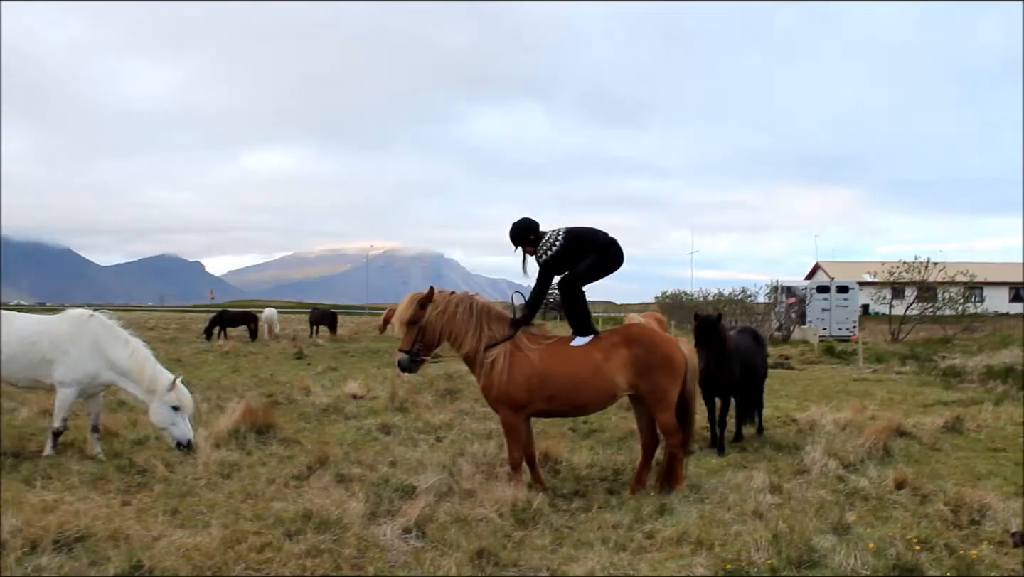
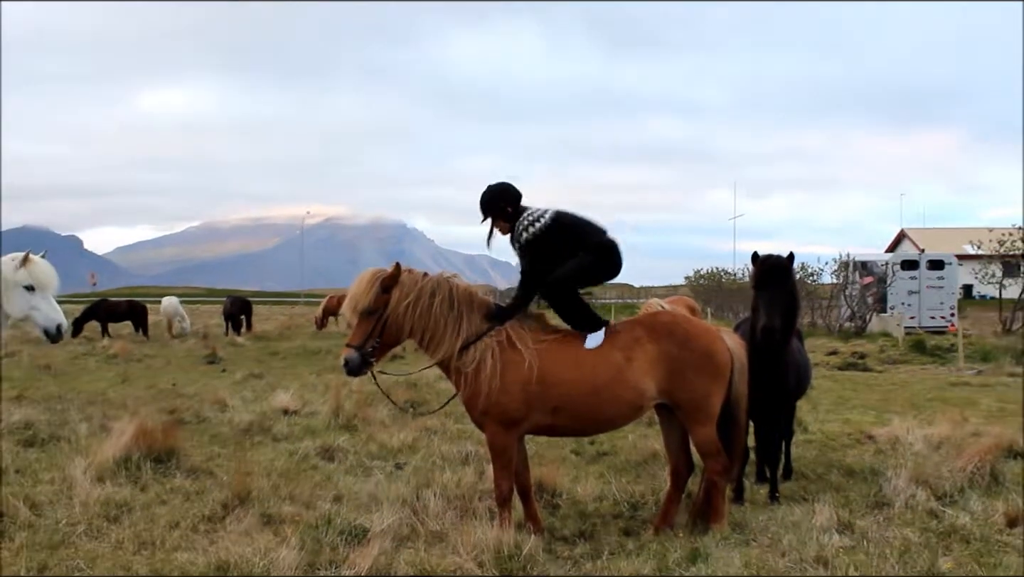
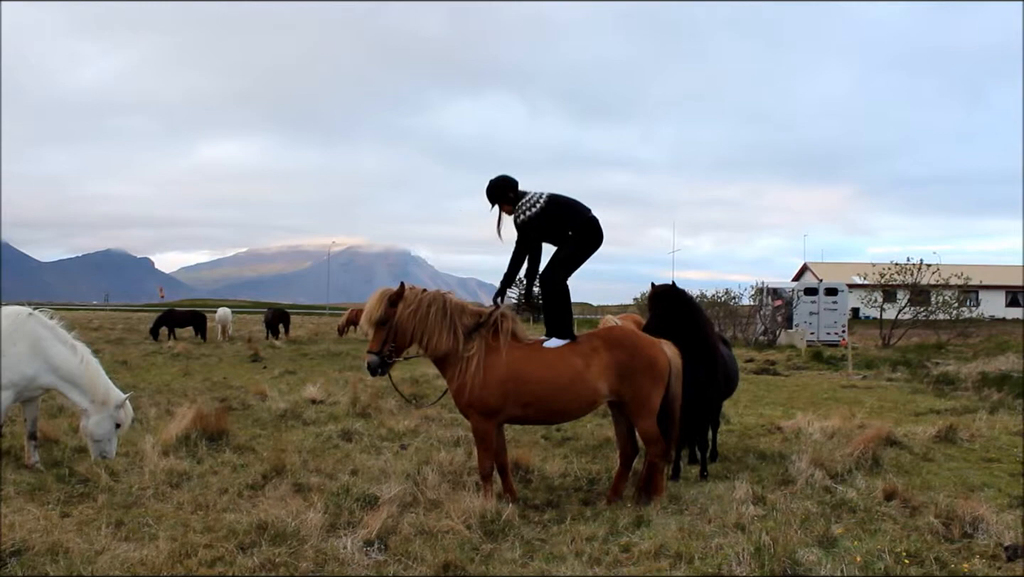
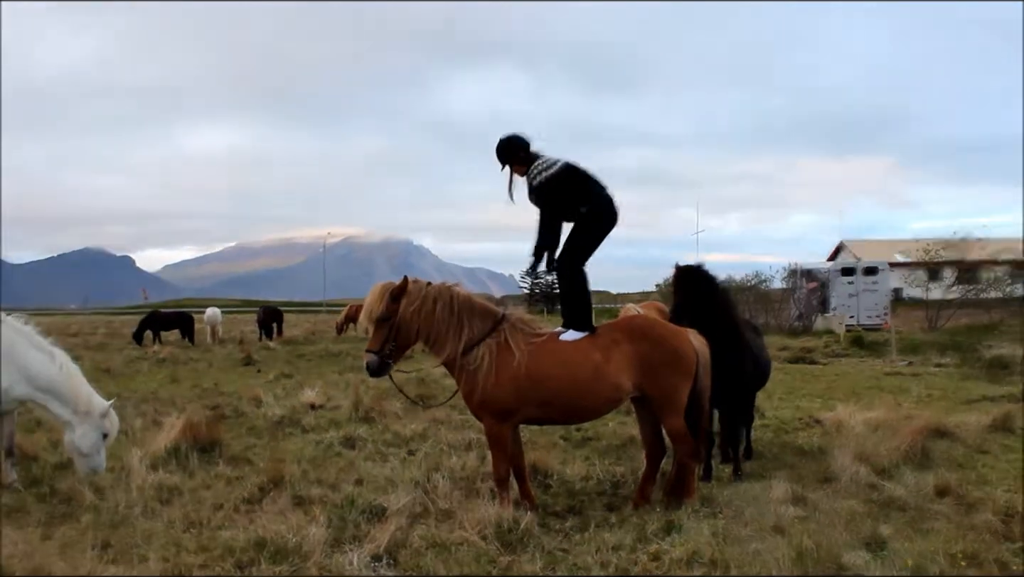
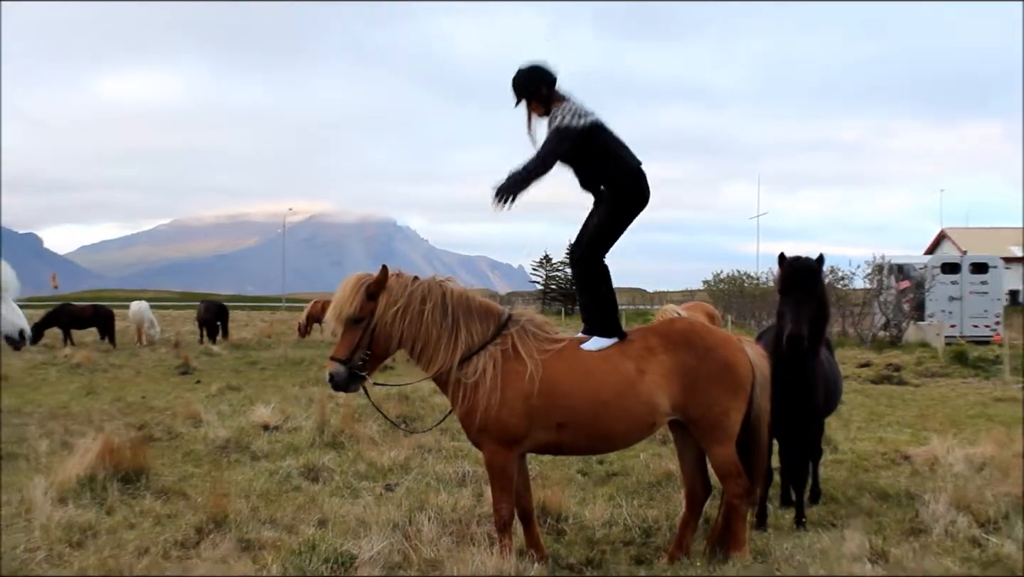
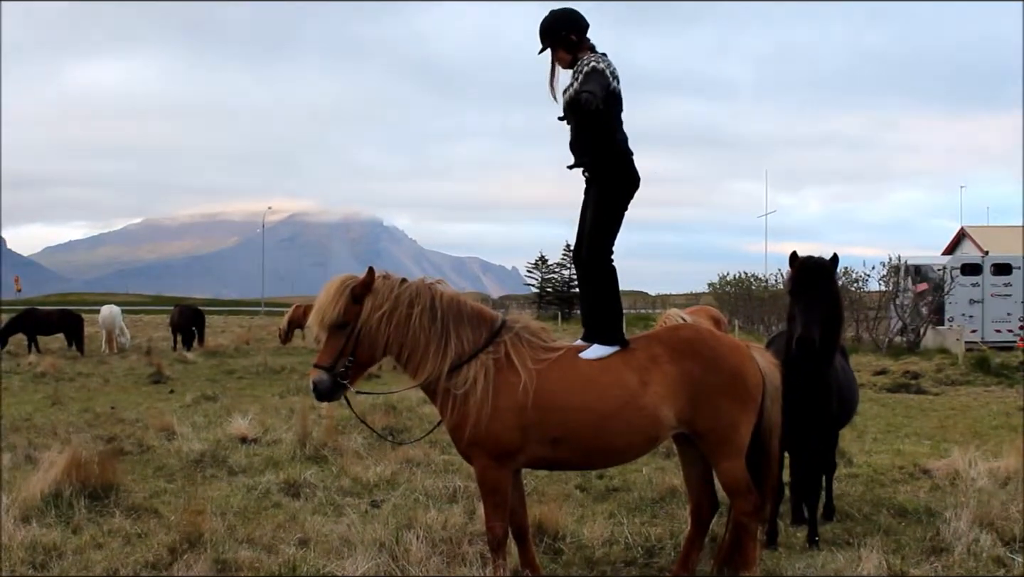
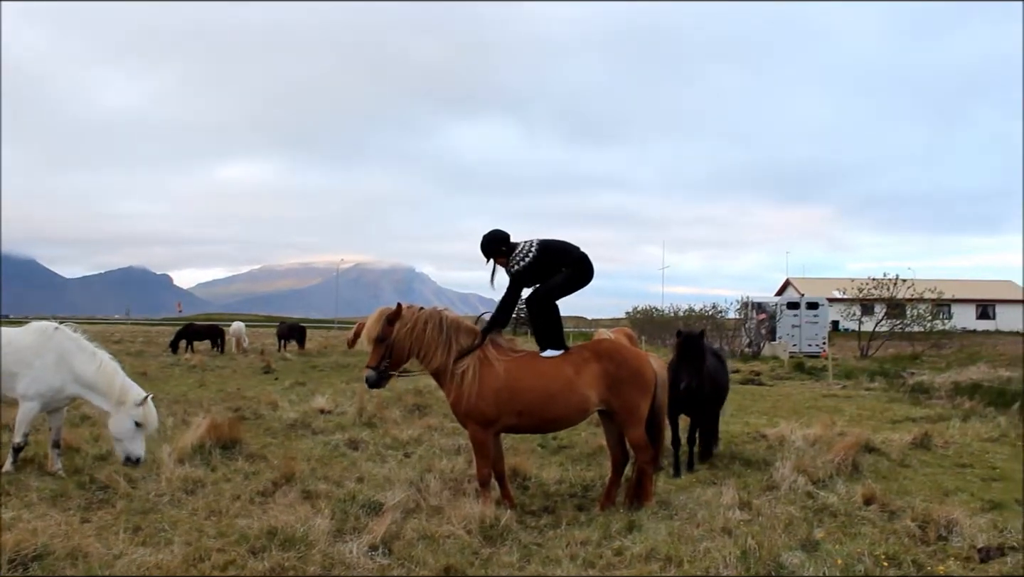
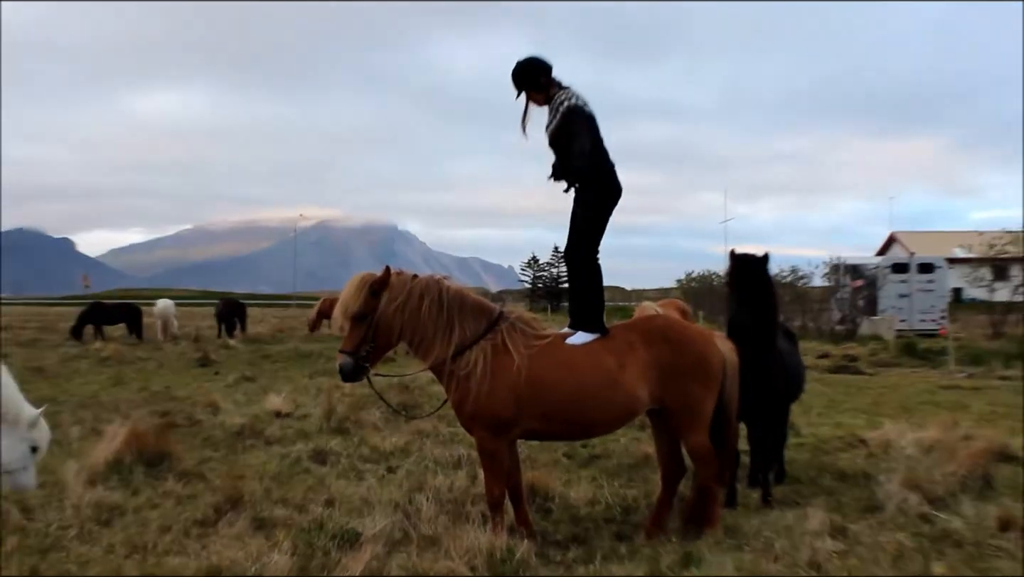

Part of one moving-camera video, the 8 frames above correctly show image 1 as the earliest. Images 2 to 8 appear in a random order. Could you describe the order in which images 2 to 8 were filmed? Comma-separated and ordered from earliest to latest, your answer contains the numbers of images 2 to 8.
7, 3, 4, 8, 6, 5, 2
